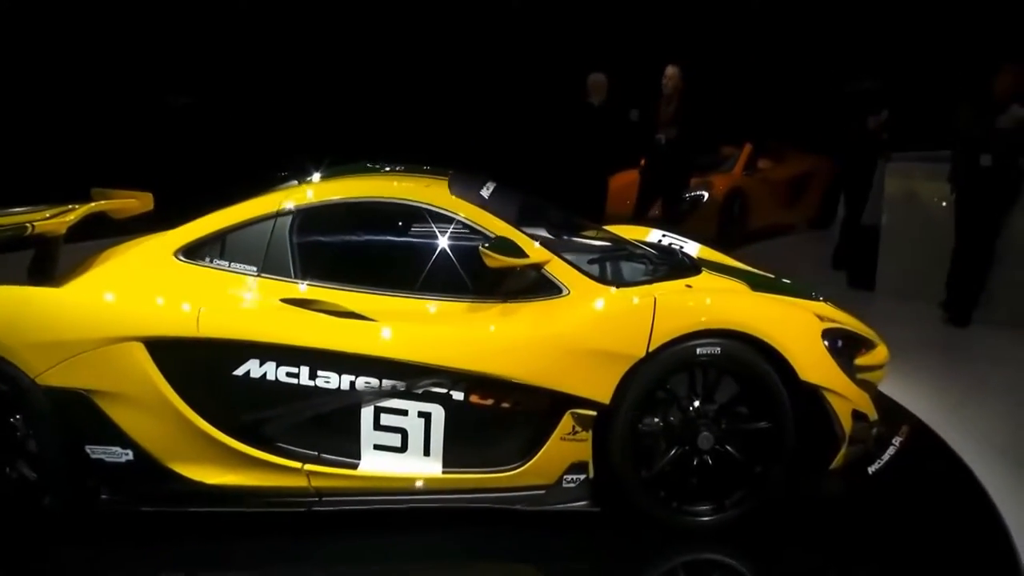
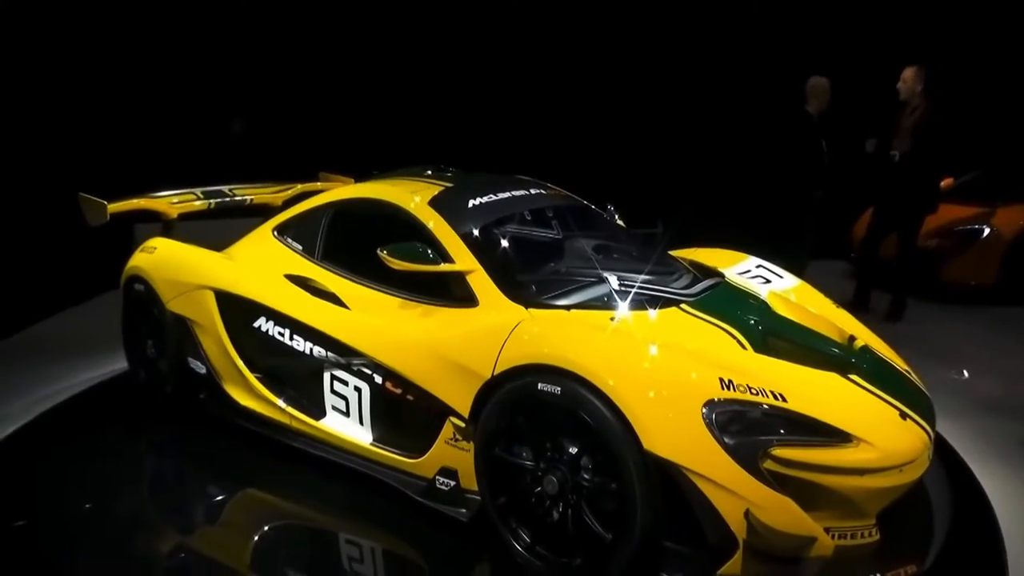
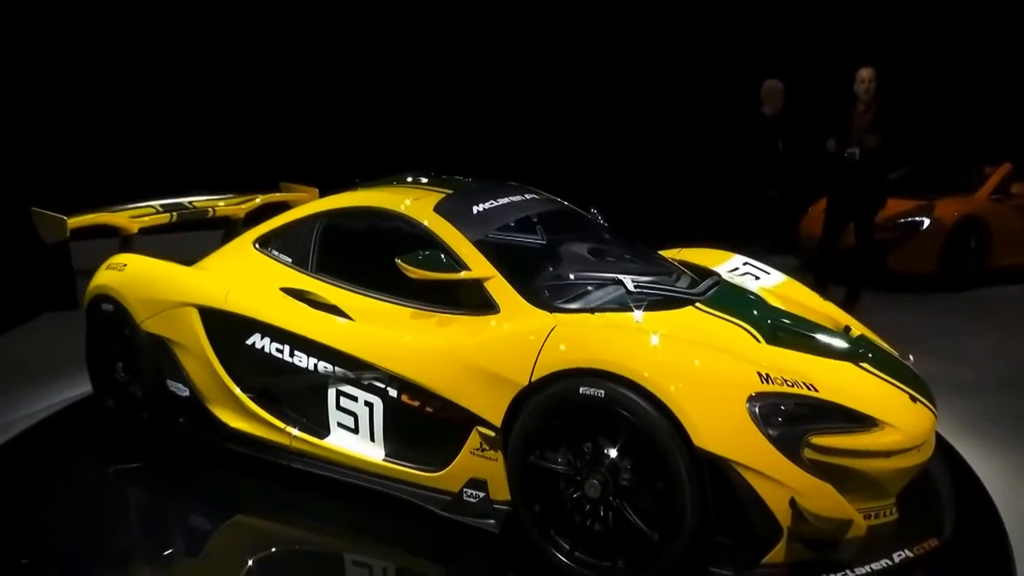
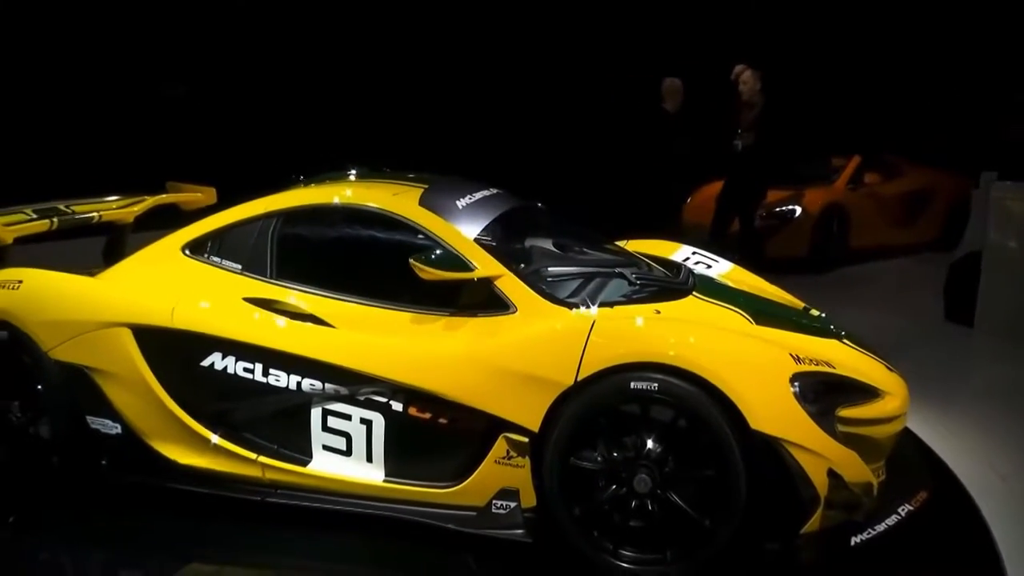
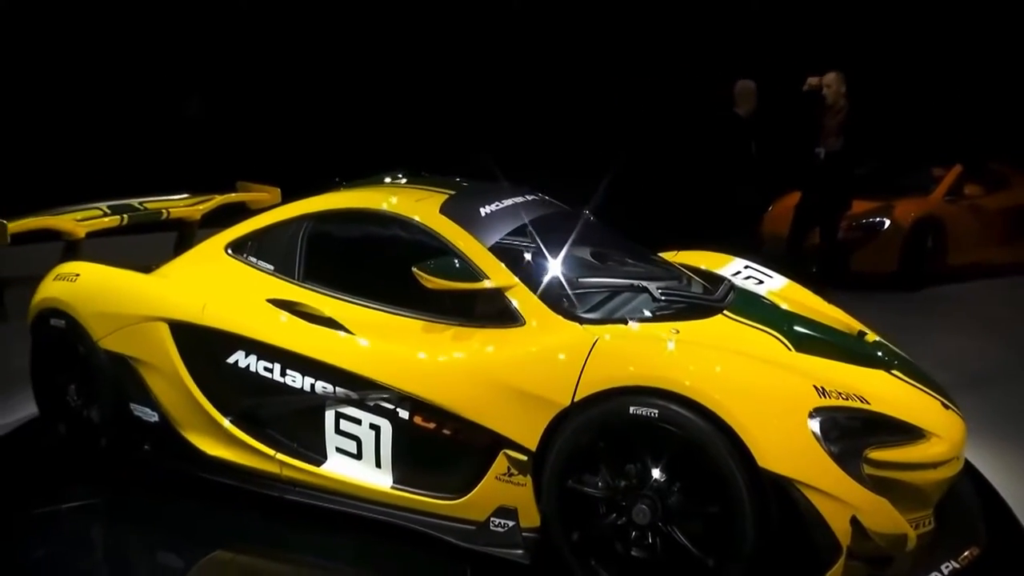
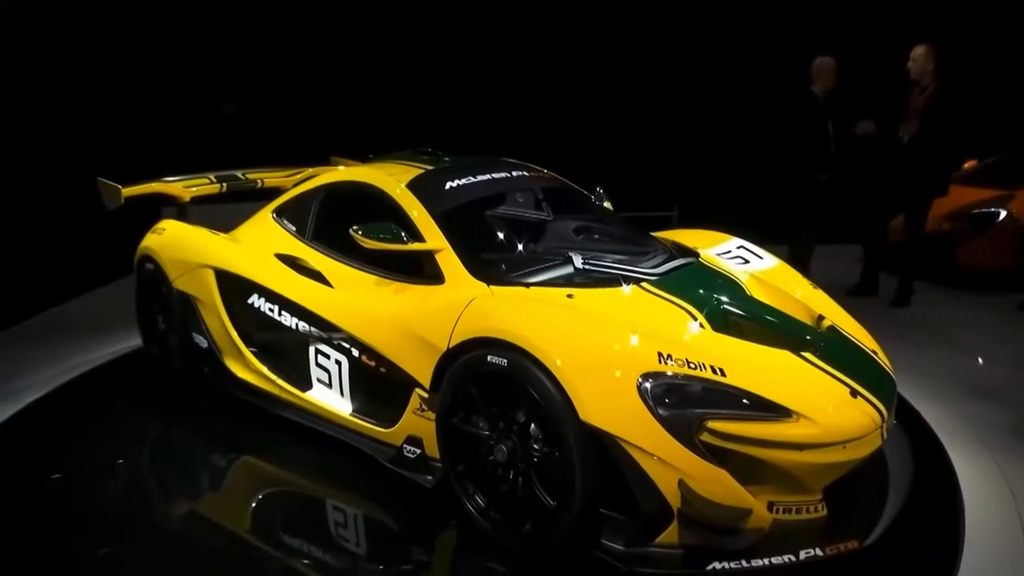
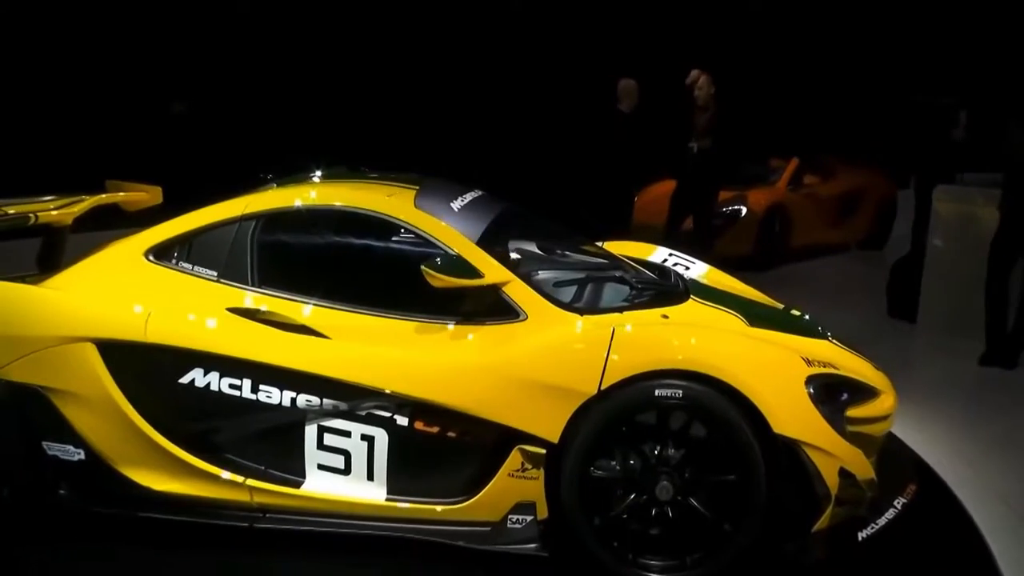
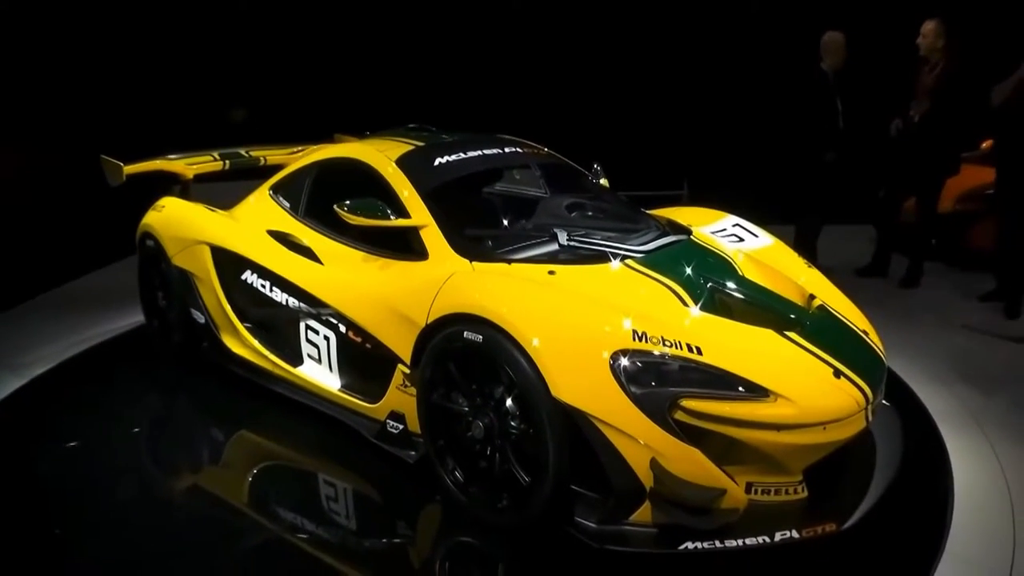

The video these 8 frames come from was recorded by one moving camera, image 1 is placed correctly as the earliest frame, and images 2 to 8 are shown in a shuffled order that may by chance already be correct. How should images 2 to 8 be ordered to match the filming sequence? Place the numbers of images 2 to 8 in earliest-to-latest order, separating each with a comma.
7, 4, 5, 3, 2, 6, 8
